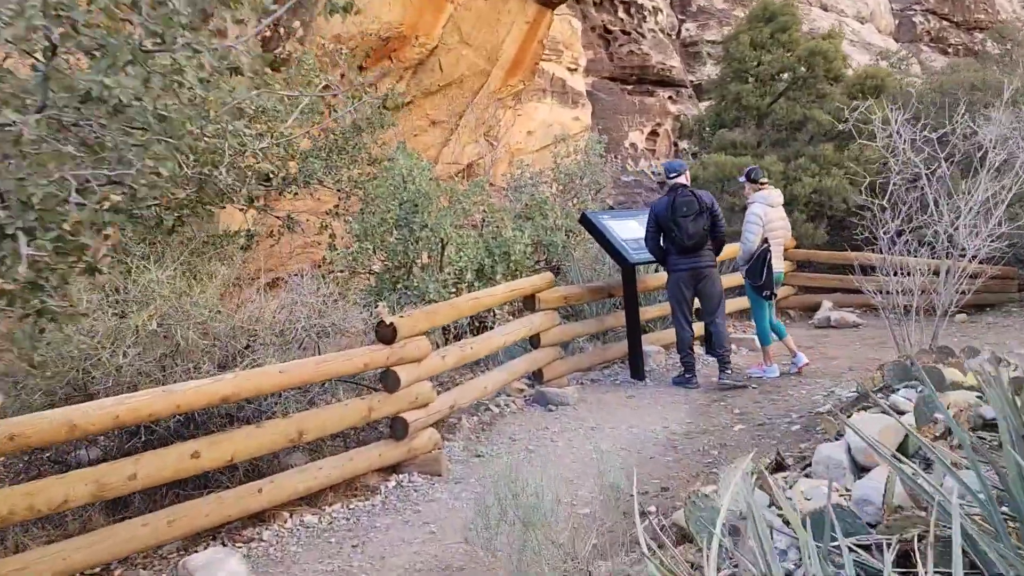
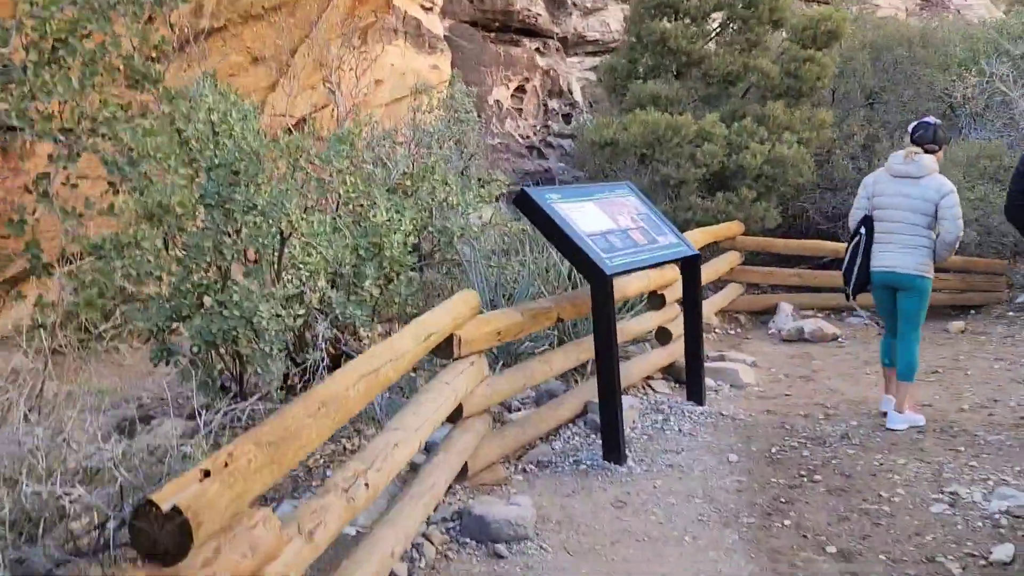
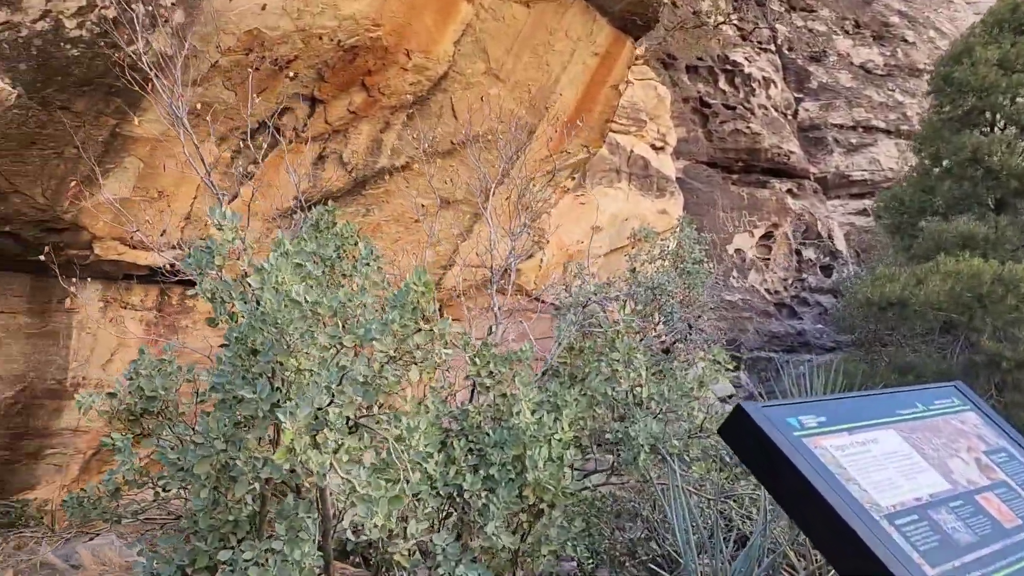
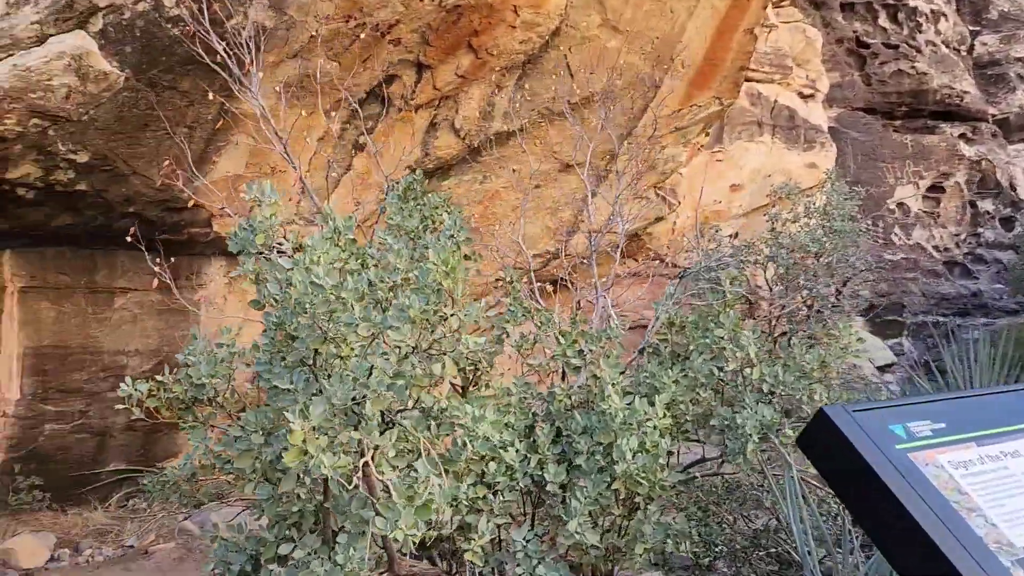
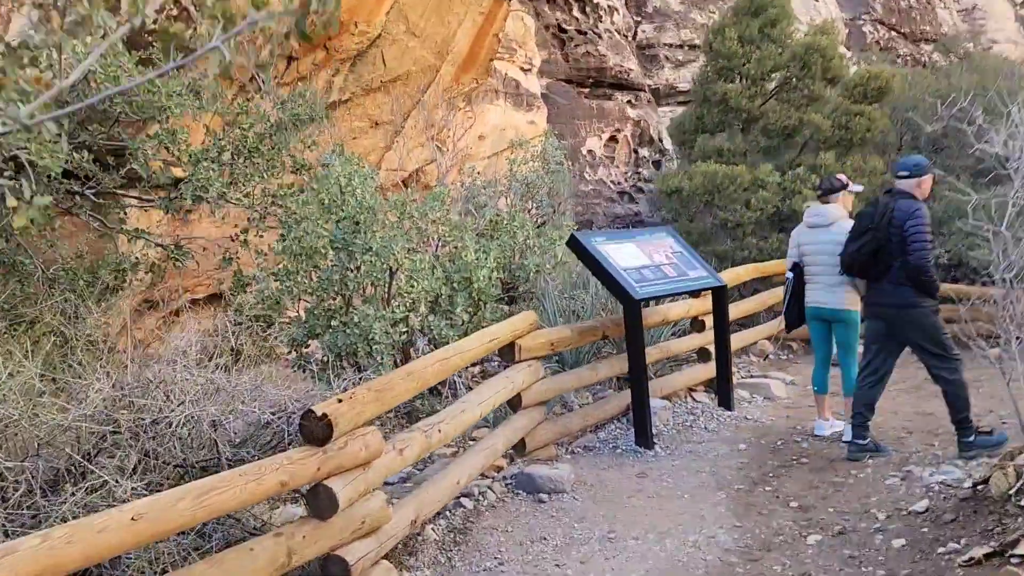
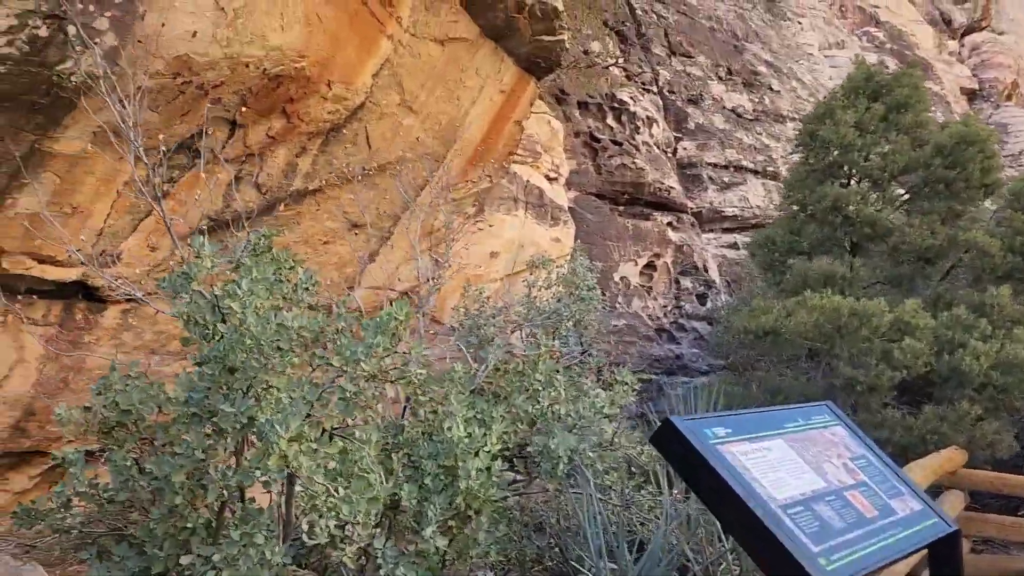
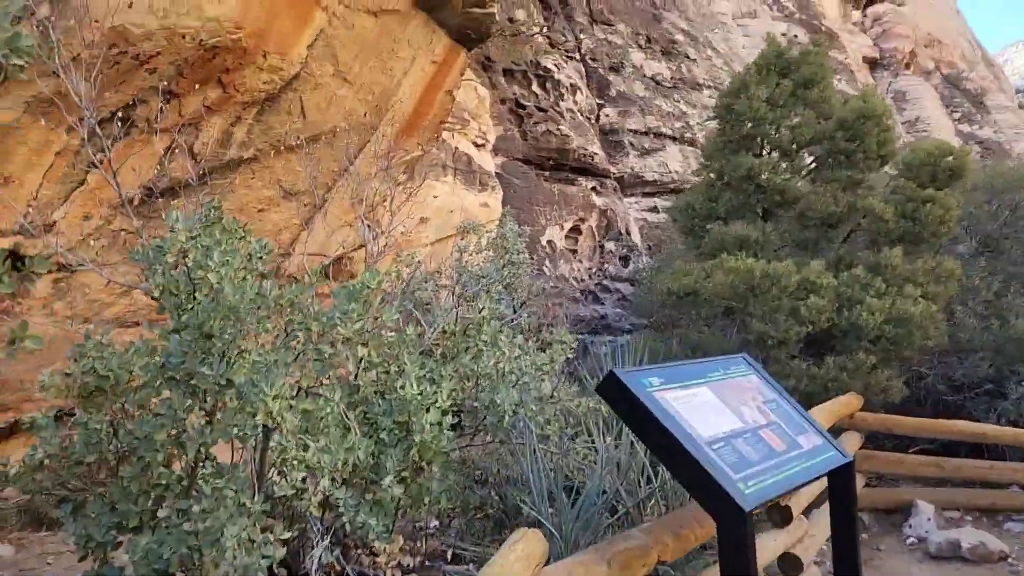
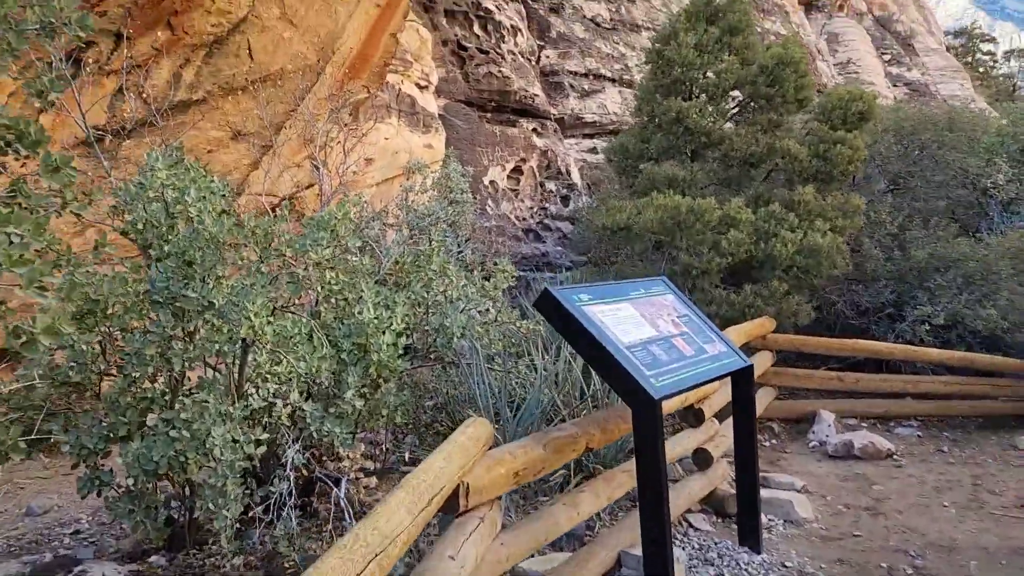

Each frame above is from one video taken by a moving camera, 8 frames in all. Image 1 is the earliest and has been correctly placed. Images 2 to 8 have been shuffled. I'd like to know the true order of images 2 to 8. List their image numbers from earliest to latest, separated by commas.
5, 2, 8, 7, 6, 3, 4
